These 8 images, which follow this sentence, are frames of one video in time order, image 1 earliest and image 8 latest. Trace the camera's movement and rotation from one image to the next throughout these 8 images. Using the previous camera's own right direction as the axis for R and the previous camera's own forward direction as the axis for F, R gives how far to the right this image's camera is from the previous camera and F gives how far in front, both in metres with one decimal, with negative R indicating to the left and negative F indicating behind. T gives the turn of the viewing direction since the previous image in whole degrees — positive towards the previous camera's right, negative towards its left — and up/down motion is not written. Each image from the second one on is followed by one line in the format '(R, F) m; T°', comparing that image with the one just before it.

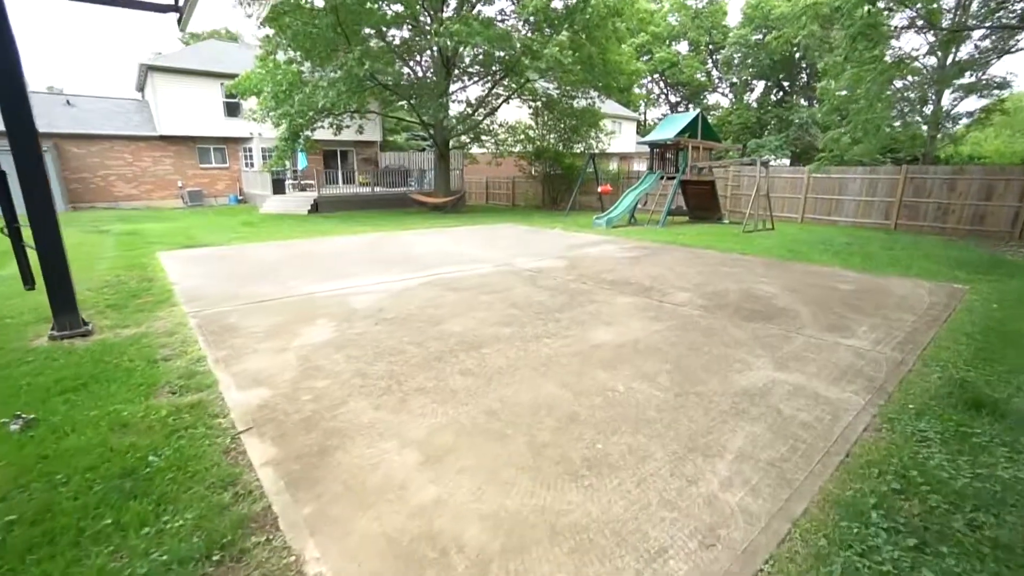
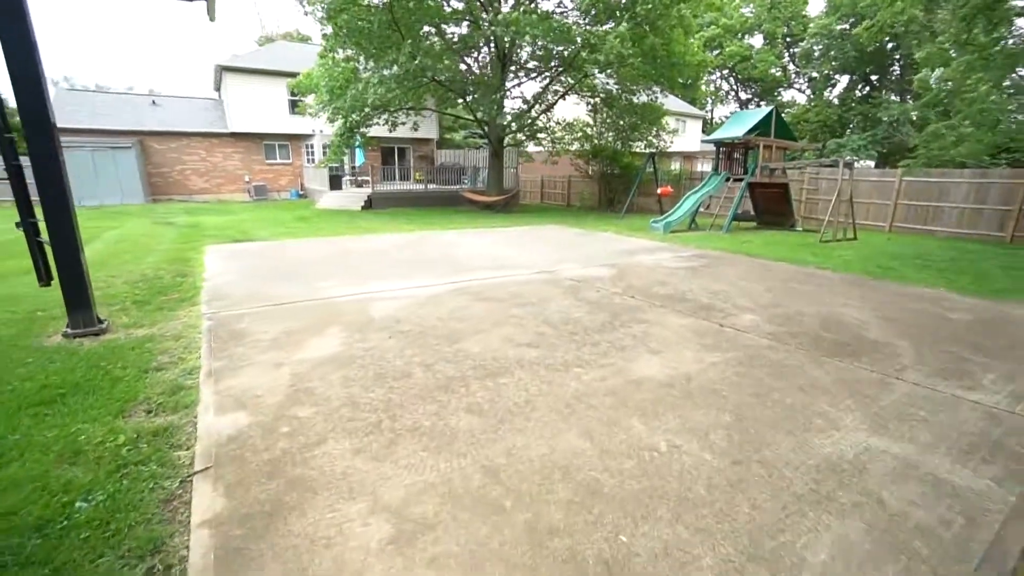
(+0.2, +0.5) m; -6°
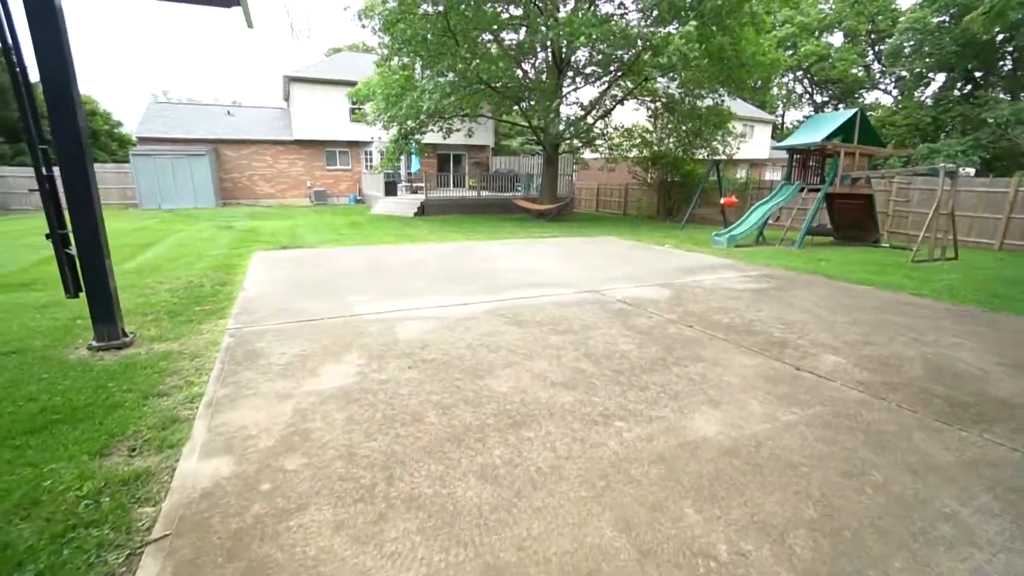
(+0.1, +0.4) m; -6°
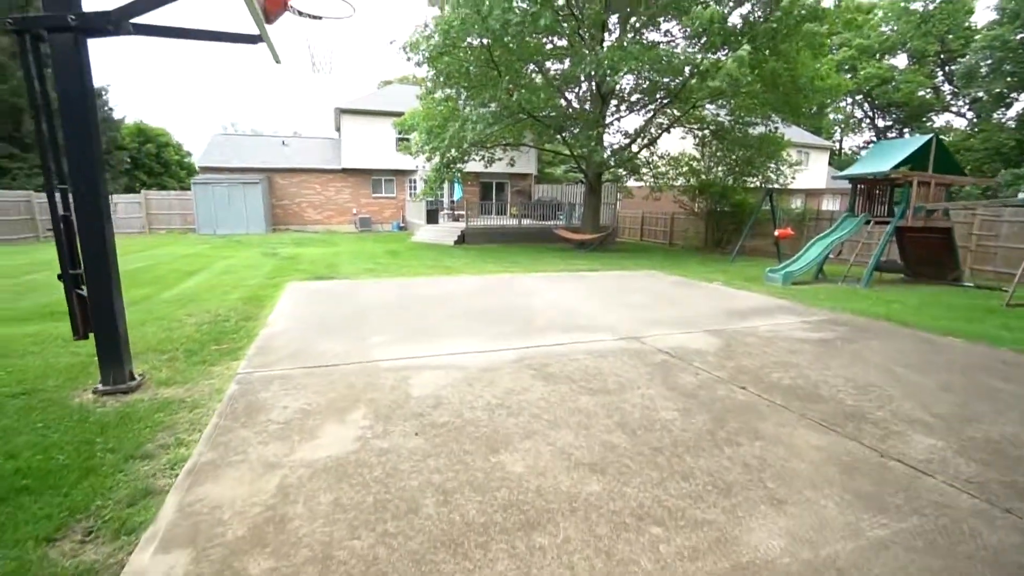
(+0.1, +0.4) m; -5°
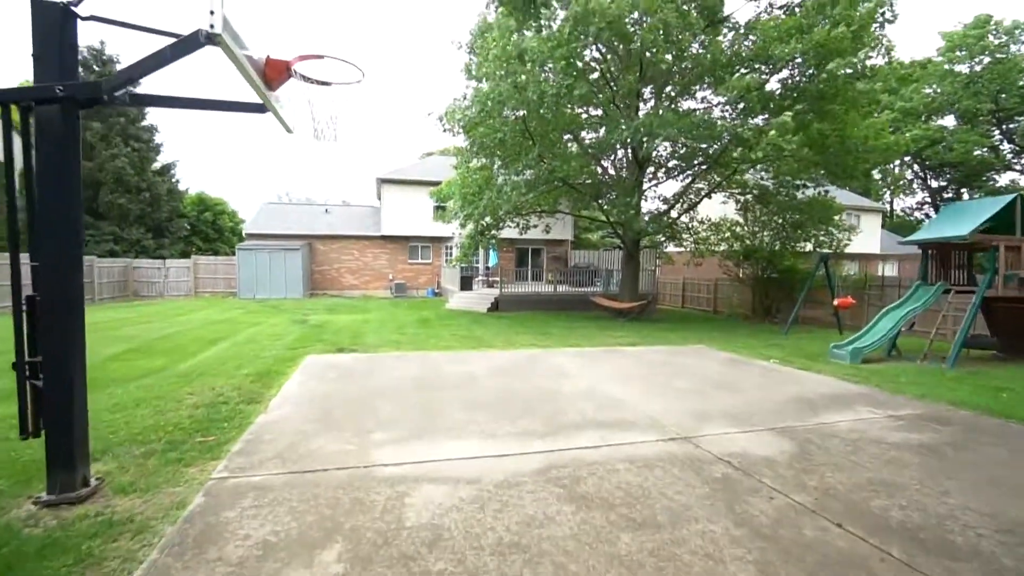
(+0.1, +0.6) m; -5°
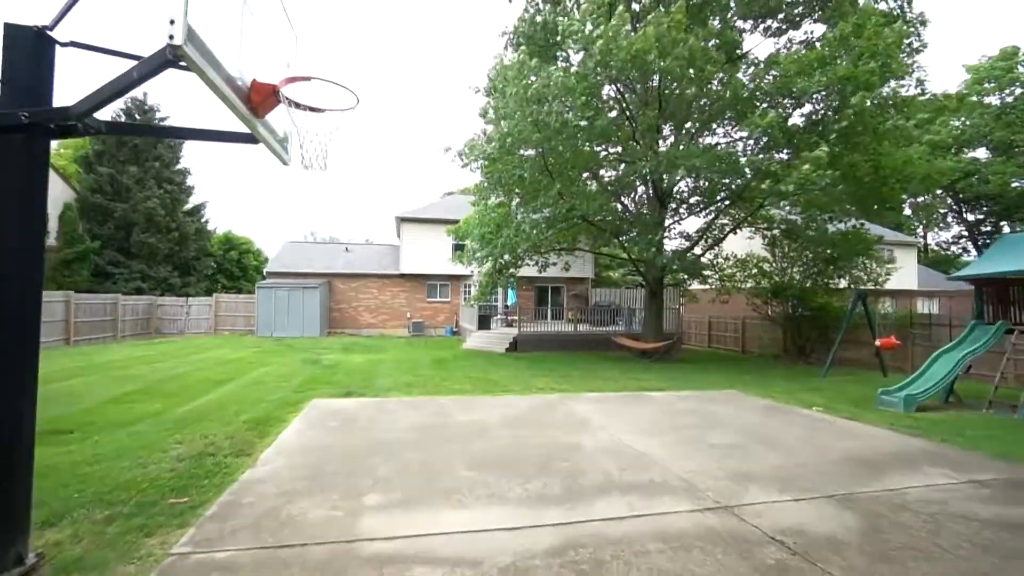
(+0.1, +0.4) m; -2°
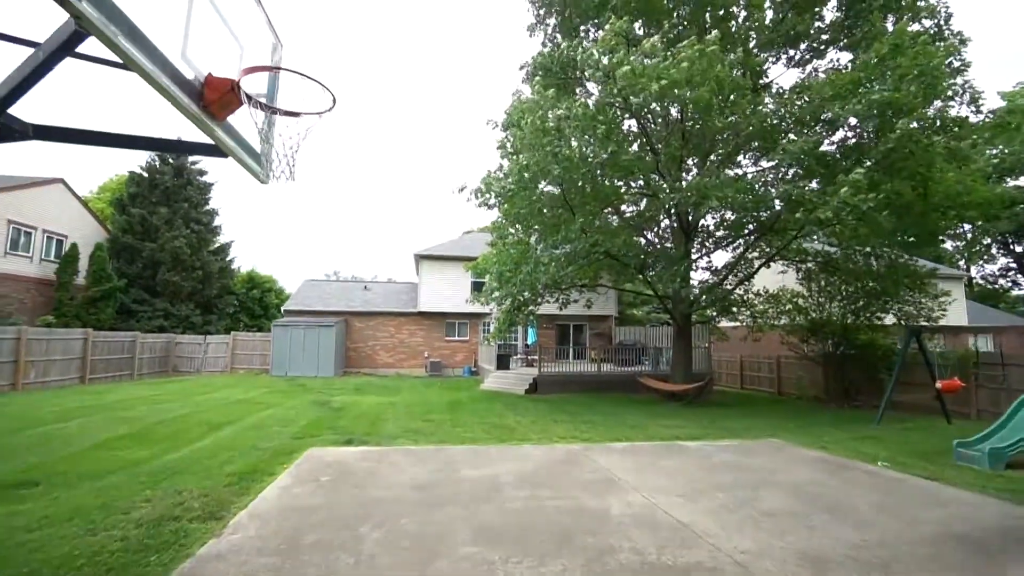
(+0.1, +0.6) m; -3°
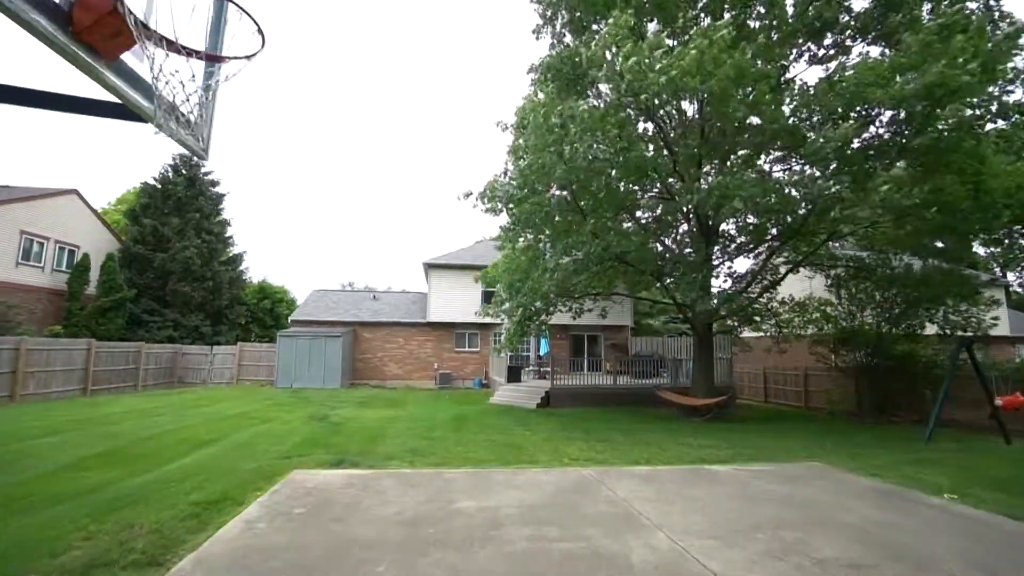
(+0.1, +0.7) m; -2°
